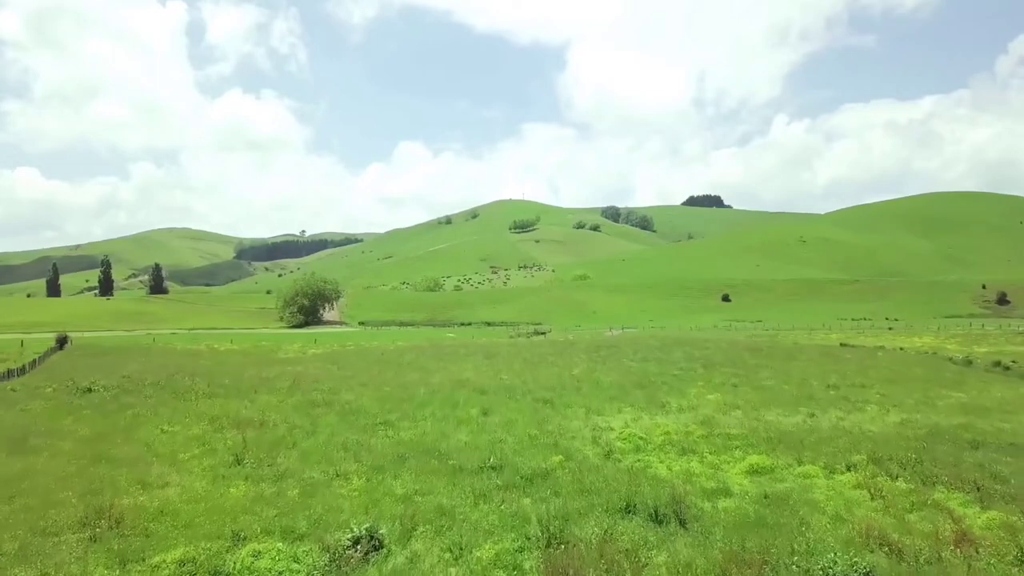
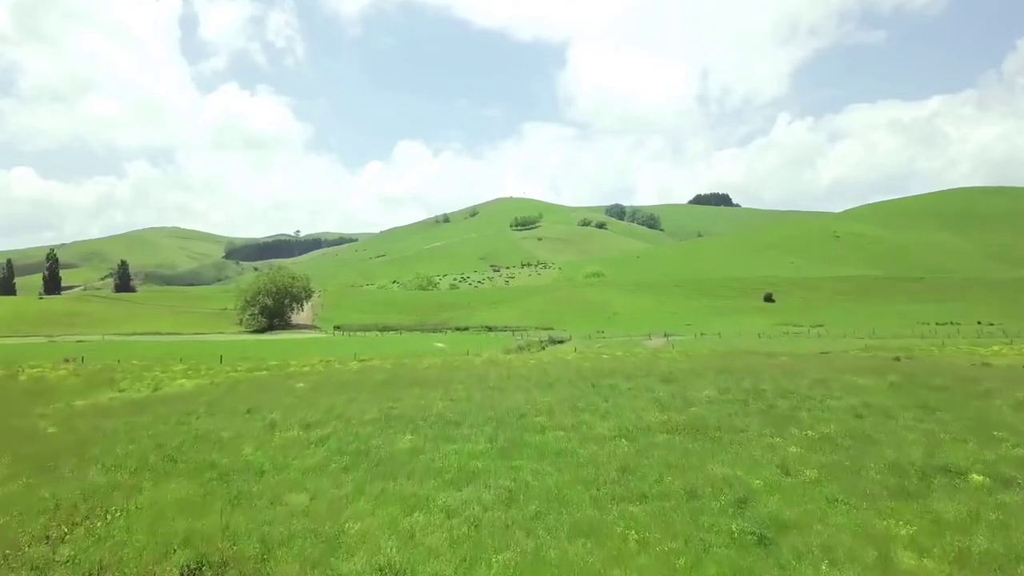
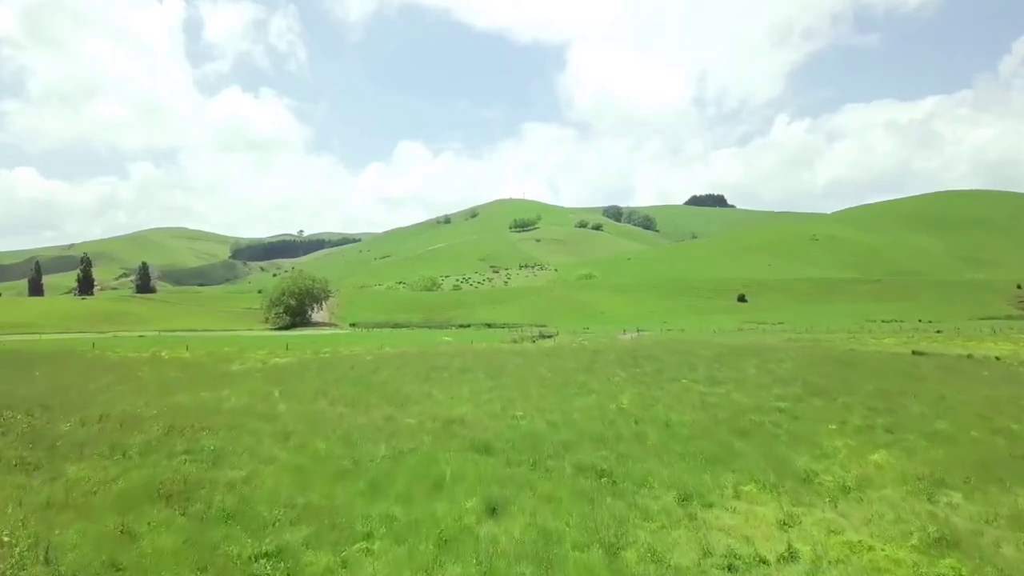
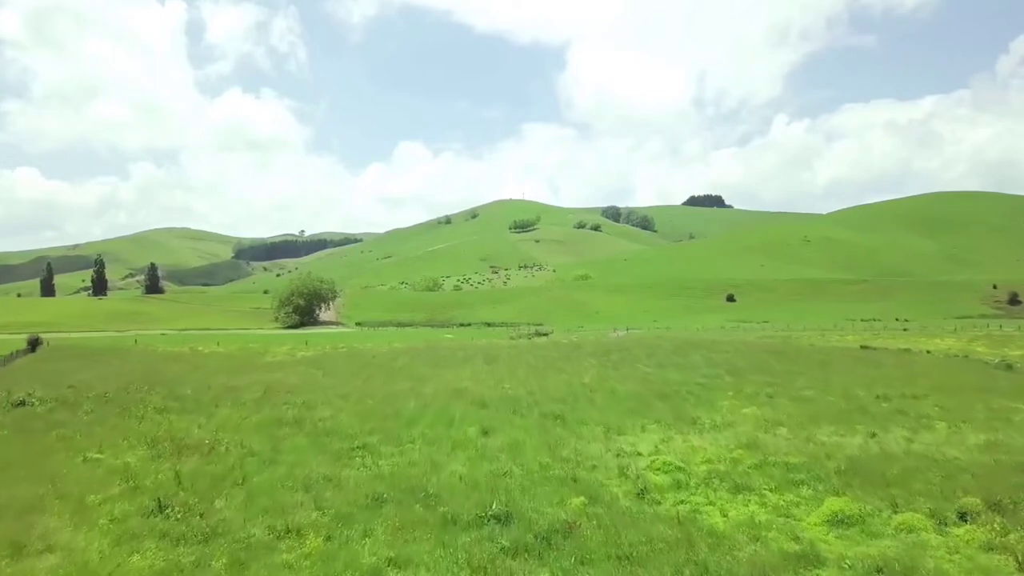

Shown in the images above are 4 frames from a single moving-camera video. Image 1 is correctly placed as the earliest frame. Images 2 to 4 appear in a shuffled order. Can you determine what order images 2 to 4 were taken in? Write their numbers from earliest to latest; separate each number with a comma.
4, 3, 2
